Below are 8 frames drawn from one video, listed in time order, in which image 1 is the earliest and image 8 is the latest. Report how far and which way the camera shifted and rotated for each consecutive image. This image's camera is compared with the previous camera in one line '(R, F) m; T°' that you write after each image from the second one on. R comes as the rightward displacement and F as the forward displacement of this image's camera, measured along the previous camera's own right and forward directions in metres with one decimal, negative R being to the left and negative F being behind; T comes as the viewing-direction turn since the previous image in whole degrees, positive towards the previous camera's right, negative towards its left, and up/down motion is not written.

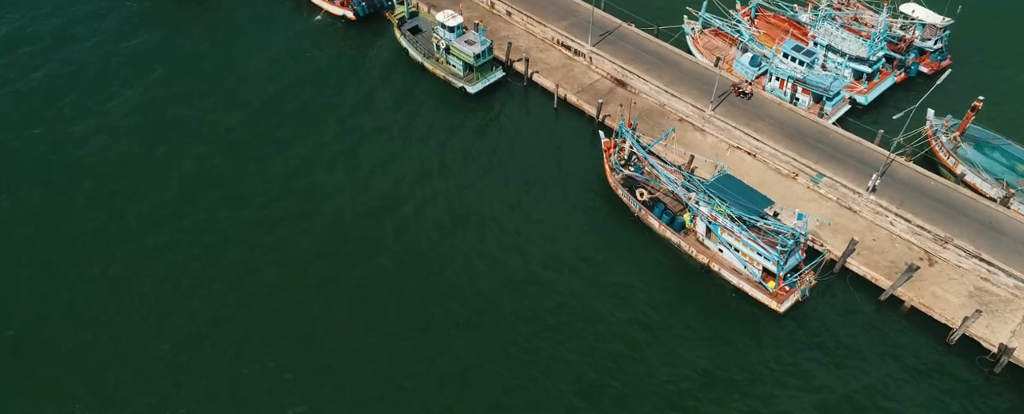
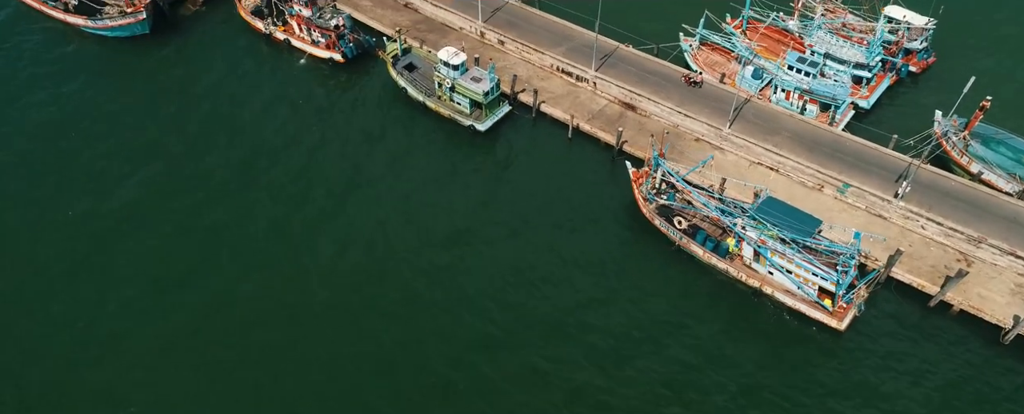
(-10.7, +1.9) m; +6°
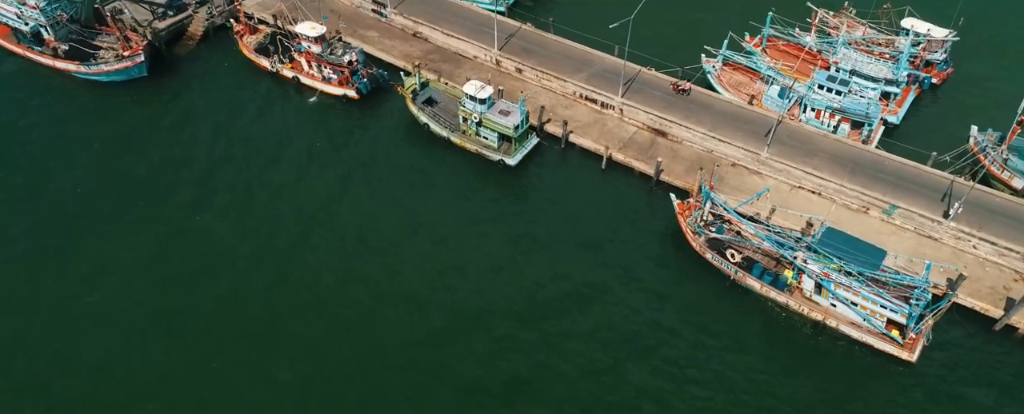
(-8.1, +2.8) m; +3°
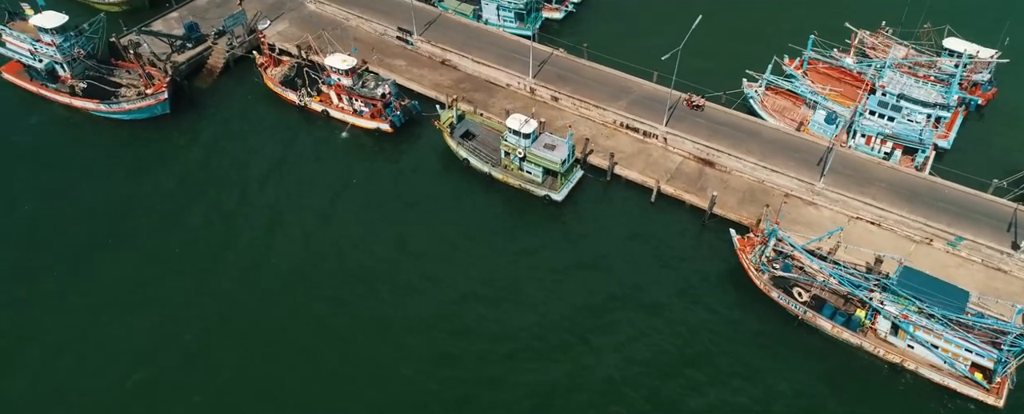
(-6.8, +3.0) m; +1°
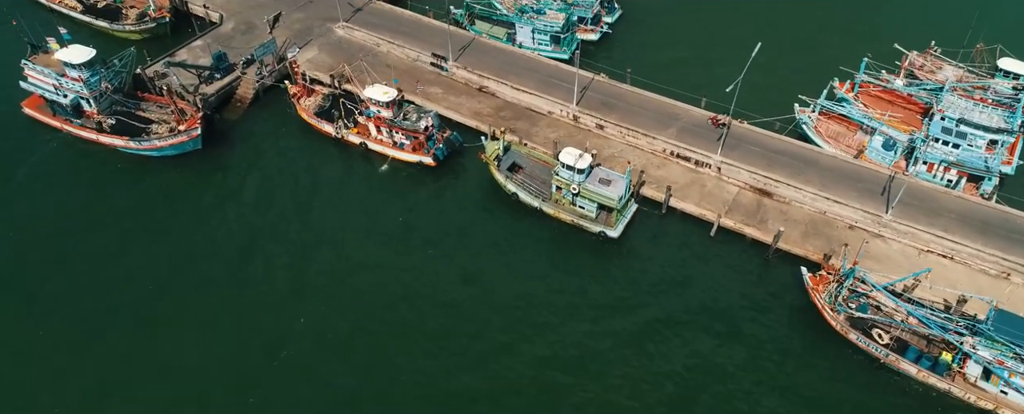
(-6.6, +3.3) m; +1°
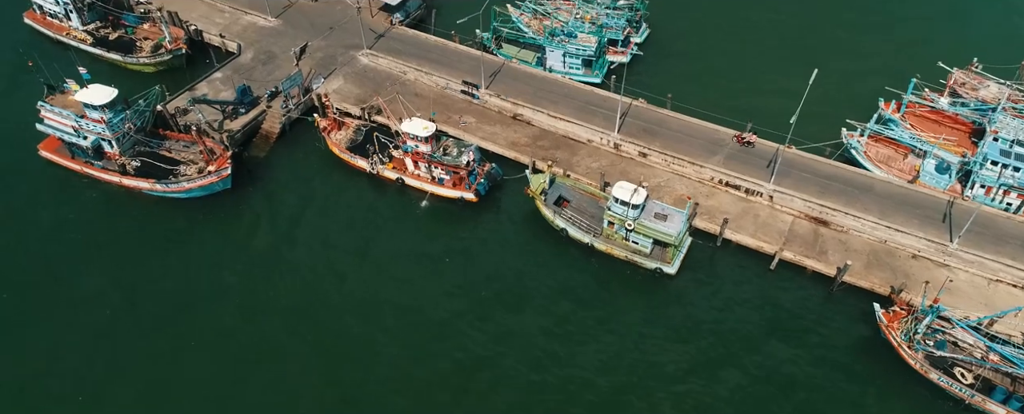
(-6.9, +3.3) m; +1°
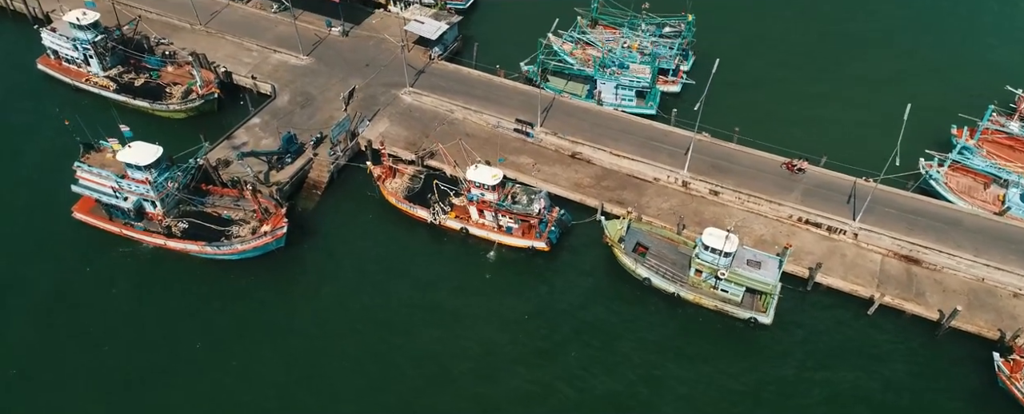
(-10.1, +4.7) m; +2°
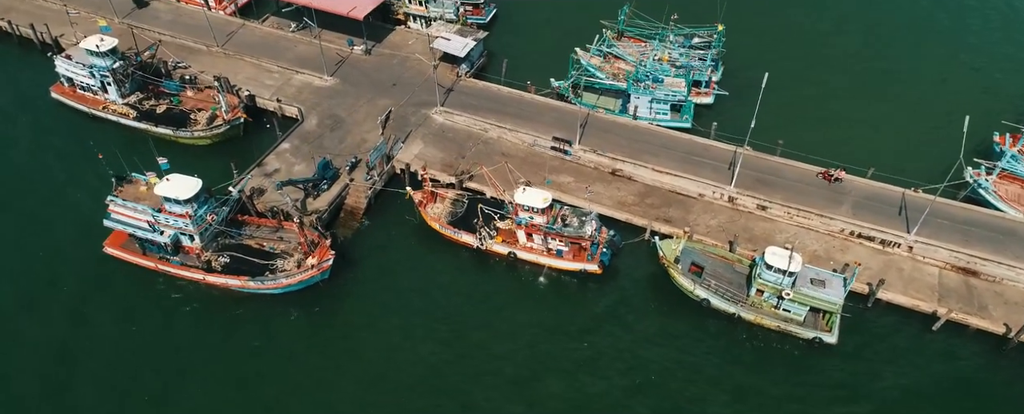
(-7.0, +2.2) m; +1°
